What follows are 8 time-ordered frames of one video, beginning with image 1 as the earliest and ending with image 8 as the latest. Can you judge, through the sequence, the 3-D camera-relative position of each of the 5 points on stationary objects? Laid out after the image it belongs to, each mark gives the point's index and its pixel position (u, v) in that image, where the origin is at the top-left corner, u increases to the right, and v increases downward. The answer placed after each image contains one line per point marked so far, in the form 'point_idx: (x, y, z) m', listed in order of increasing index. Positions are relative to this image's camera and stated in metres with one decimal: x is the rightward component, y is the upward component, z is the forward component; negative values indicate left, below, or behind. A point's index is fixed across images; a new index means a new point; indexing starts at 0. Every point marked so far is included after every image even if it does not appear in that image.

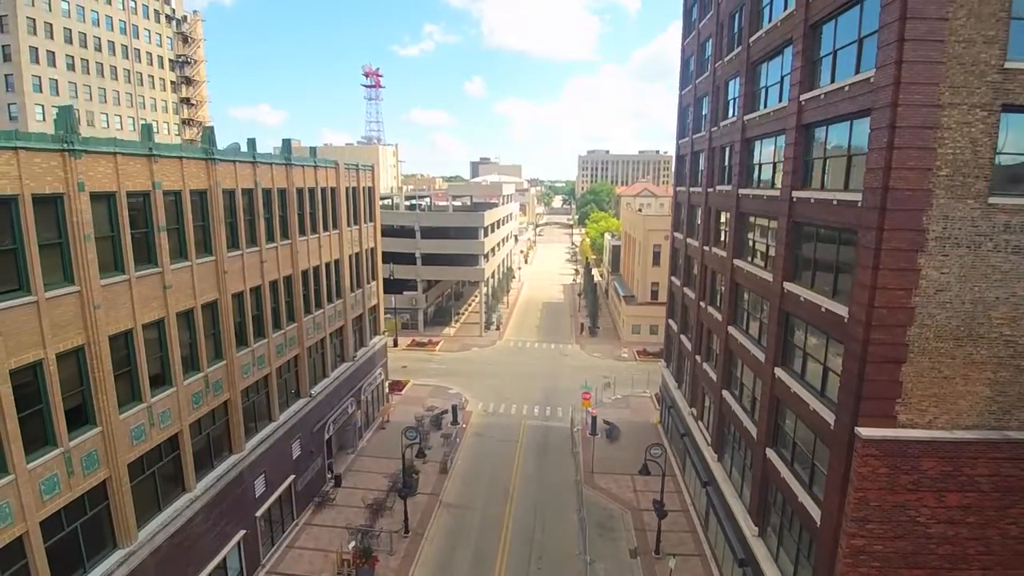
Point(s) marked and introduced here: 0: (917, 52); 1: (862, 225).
0: (+8.7, +5.0, +12.2) m
1: (+8.3, +1.5, +13.6) m
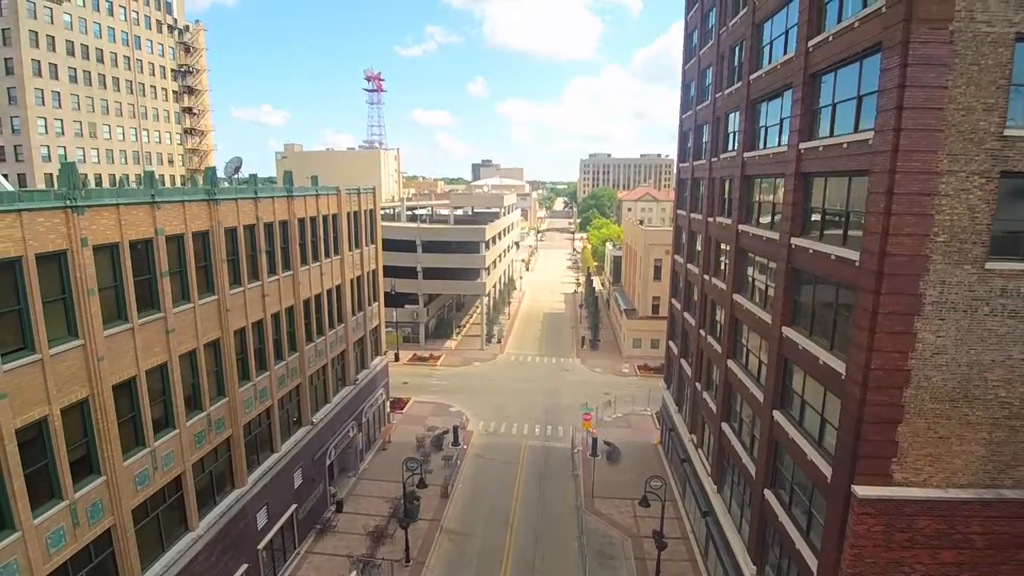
0: (+8.6, +3.6, +12.2) m
1: (+8.3, +0.1, +13.7) m
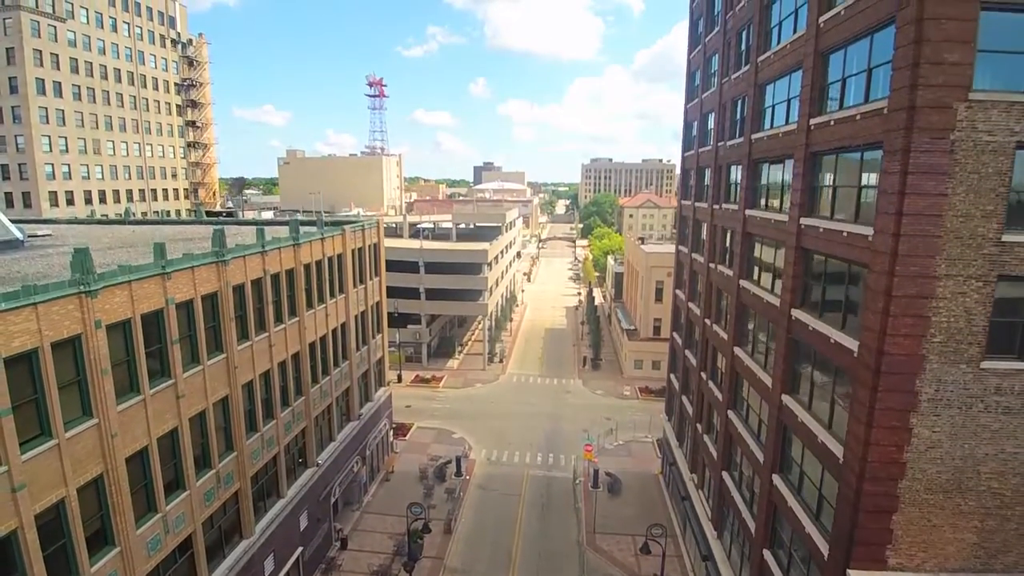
0: (+8.8, +1.4, +12.5) m
1: (+8.4, -2.2, +14.0) m
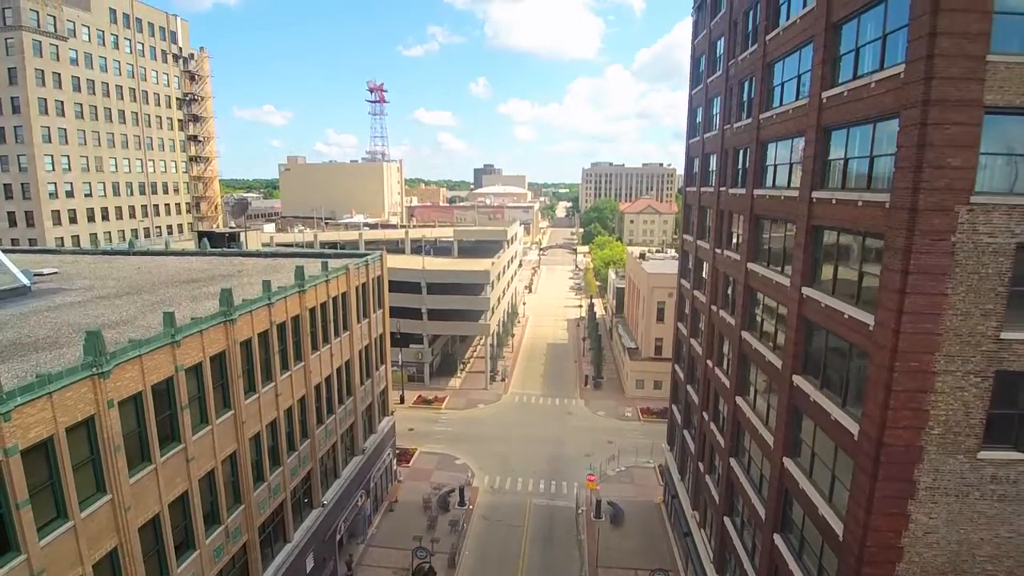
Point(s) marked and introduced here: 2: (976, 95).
0: (+8.9, -0.8, +12.7) m
1: (+8.6, -4.3, +14.3) m
2: (+9.7, +4.0, +11.9) m
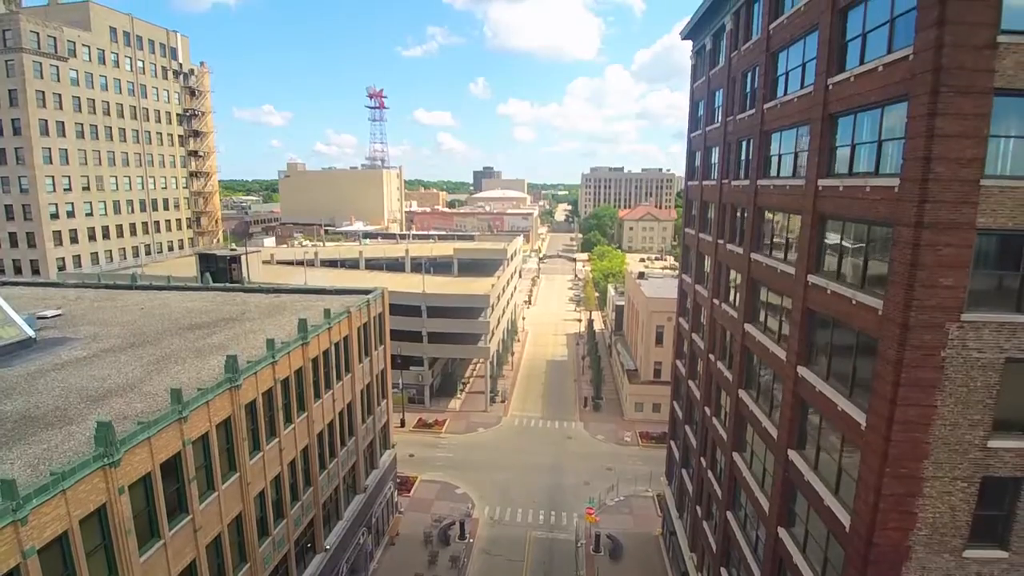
0: (+9.0, -3.3, +13.1) m
1: (+8.6, -6.8, +14.7) m
2: (+9.7, +1.5, +12.2) m
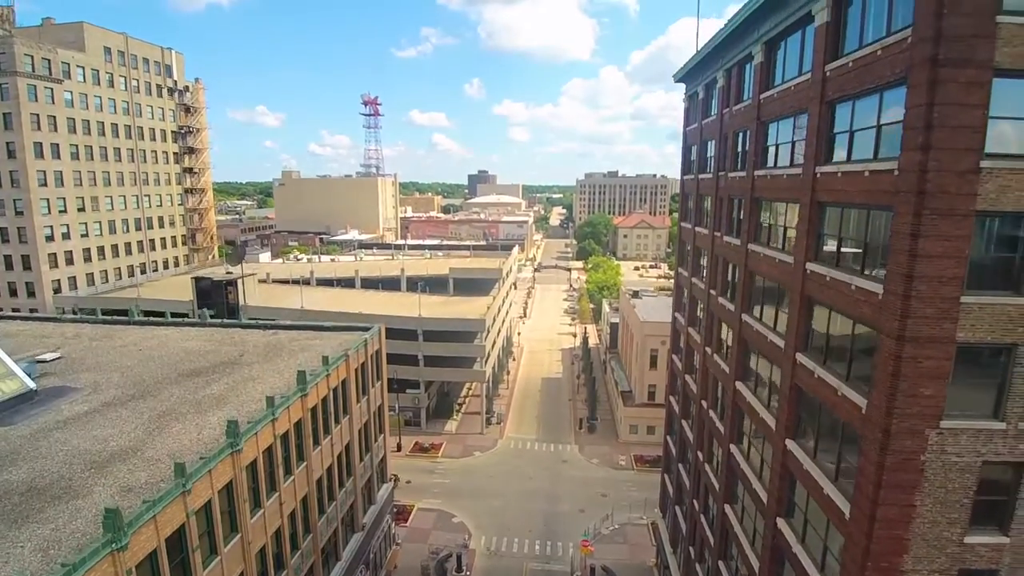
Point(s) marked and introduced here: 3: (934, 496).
0: (+8.9, -5.7, +13.6) m
1: (+8.5, -9.2, +15.2) m
2: (+9.6, -1.0, +12.7) m
3: (+9.9, -4.9, +13.5) m
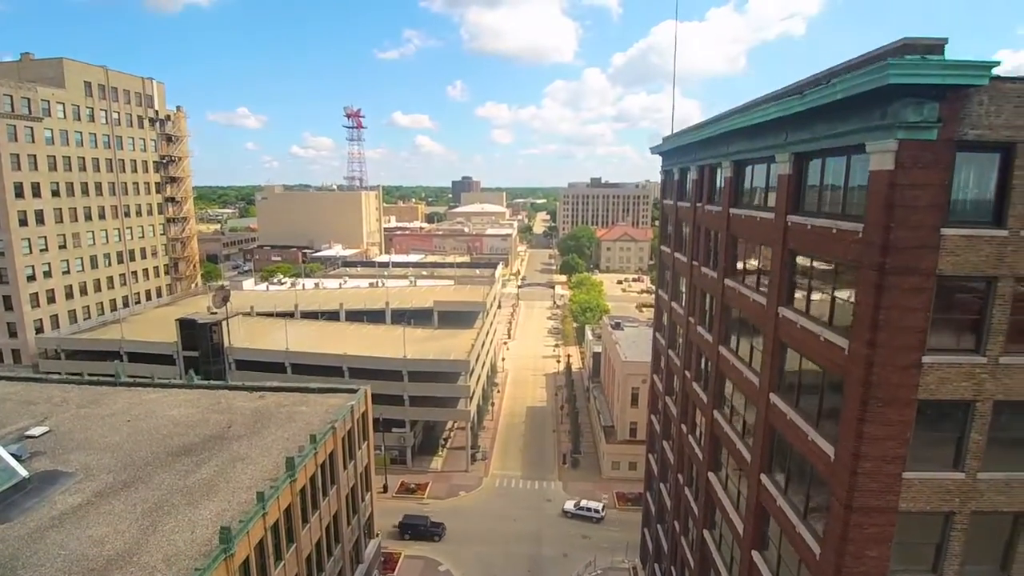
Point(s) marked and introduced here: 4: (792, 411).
0: (+8.5, -10.0, +14.9) m
1: (+8.1, -13.4, +16.5) m
2: (+9.2, -5.2, +13.9) m
3: (+9.5, -9.1, +14.8) m
4: (+8.4, -3.7, +17.3) m
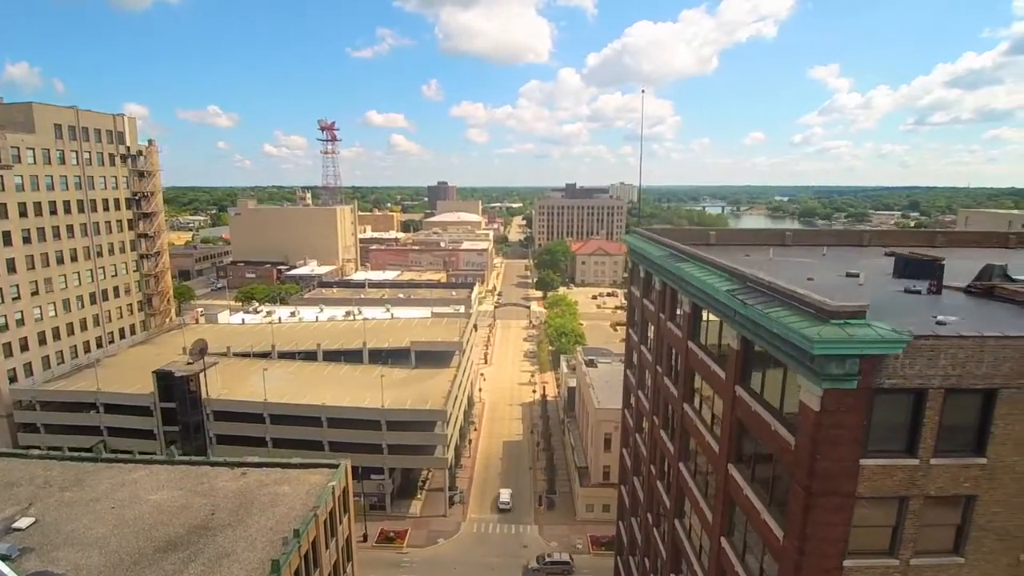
0: (+7.7, -15.6, +17.0) m
1: (+7.3, -19.0, +18.7) m
2: (+8.5, -10.8, +15.9) m
3: (+8.7, -14.7, +16.9) m
4: (+7.6, -9.3, +19.2) m
